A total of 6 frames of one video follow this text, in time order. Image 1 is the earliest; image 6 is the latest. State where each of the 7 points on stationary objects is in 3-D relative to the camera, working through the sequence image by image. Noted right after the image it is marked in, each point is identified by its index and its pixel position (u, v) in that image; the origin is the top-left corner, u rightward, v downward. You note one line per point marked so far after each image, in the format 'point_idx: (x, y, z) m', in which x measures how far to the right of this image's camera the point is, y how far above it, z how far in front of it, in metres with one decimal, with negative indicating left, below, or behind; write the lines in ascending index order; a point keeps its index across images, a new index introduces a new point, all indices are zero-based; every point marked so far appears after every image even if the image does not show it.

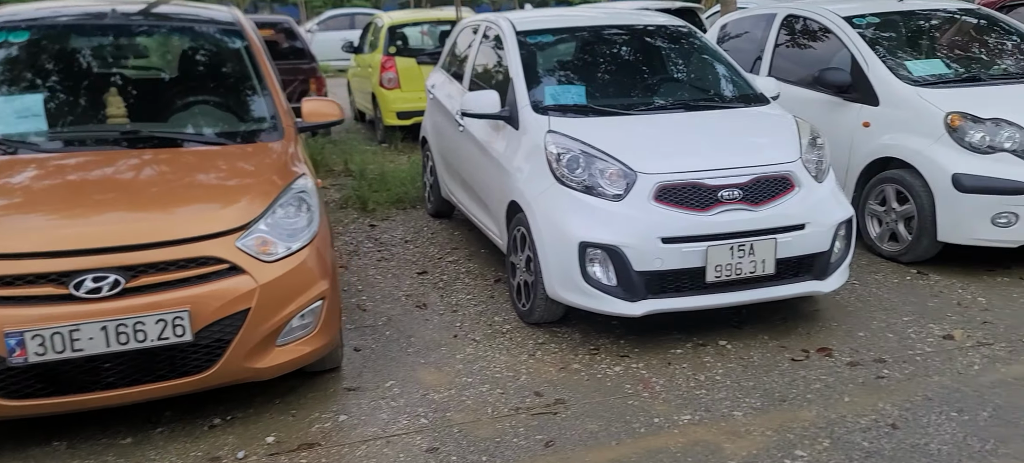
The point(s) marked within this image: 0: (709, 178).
0: (+0.8, +0.2, +3.3) m
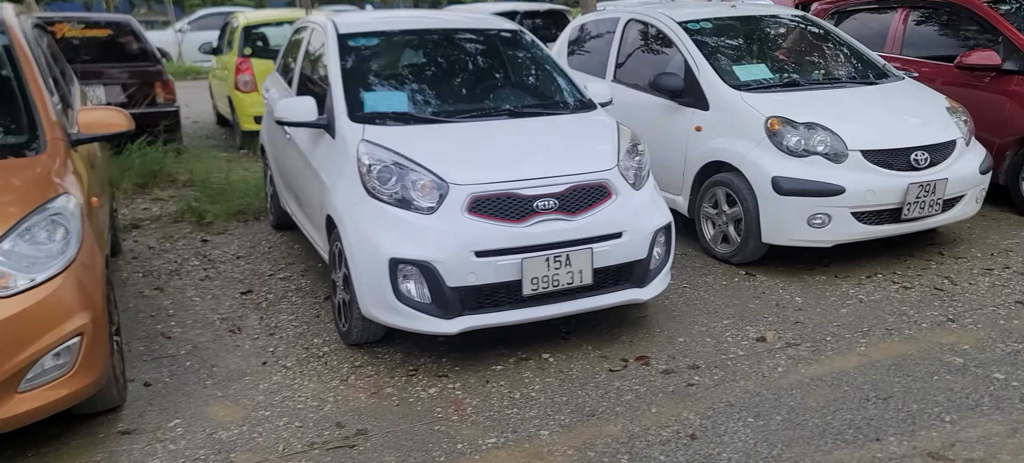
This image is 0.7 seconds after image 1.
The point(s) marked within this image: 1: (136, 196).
0: (0.0, +0.2, +3.2) m
1: (-3.1, +0.3, +6.5) m
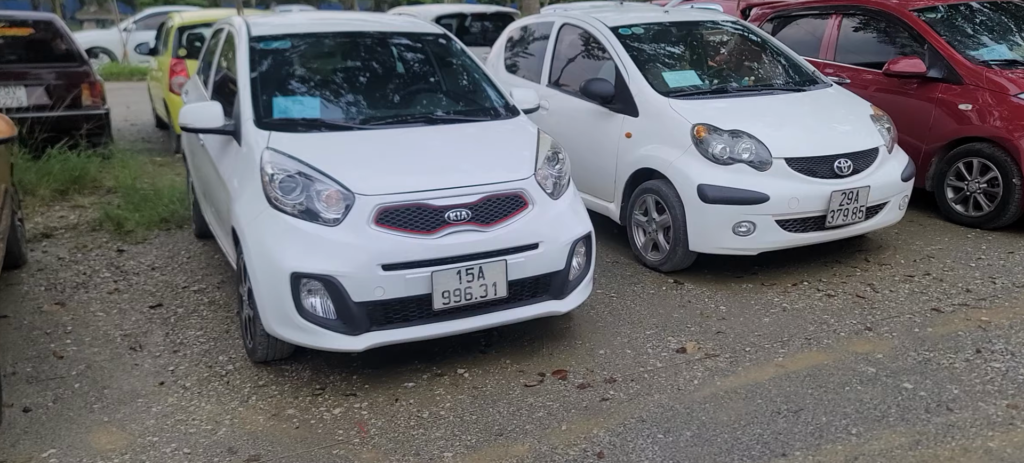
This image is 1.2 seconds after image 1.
0: (-0.3, +0.1, +3.1) m
1: (-3.6, +0.2, +6.2) m
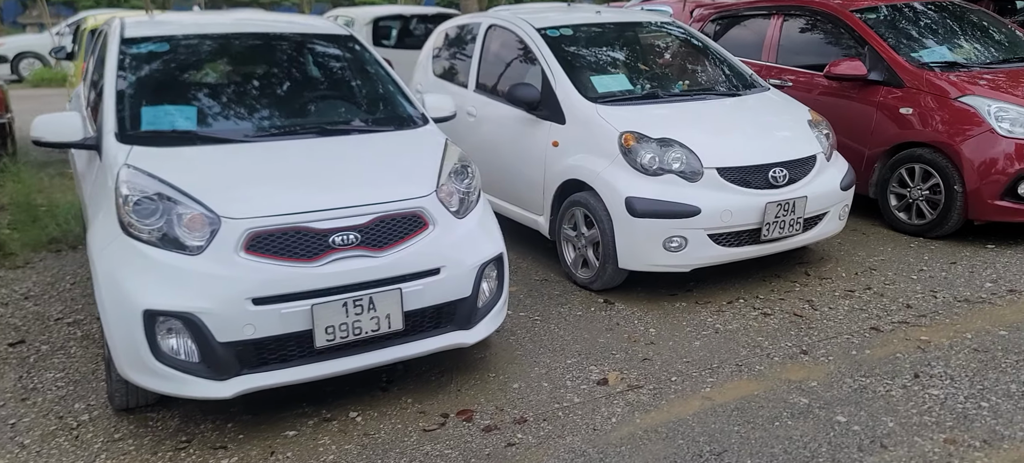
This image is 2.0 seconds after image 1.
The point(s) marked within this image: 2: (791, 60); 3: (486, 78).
0: (-0.7, 0.0, +2.7) m
1: (-4.2, +0.1, +5.7) m
2: (+2.2, +1.4, +6.2) m
3: (-0.2, +1.0, +5.4) m
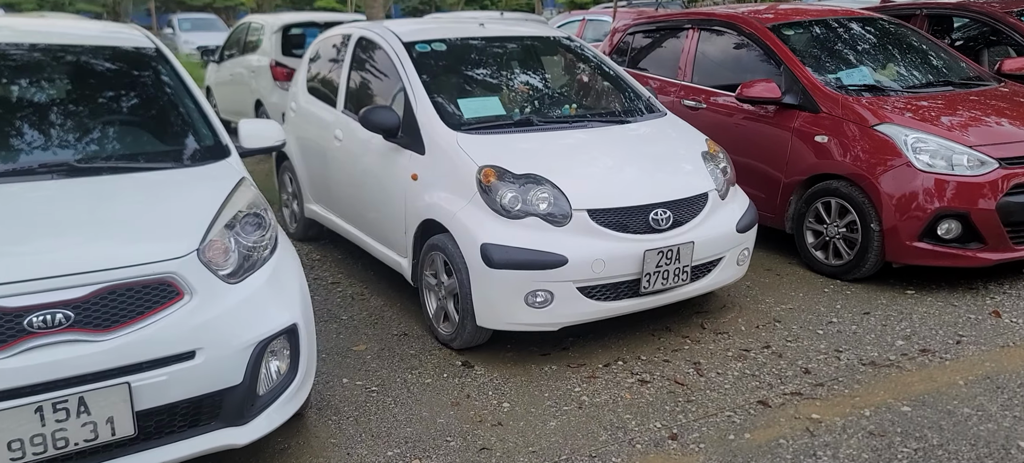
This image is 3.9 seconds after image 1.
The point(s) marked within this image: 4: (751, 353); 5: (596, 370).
0: (-1.3, -0.2, +2.1) m
1: (-5.0, -0.2, +4.9) m
2: (+1.4, +1.1, +5.7) m
3: (-1.0, +0.8, +4.7) m
4: (+1.1, -0.6, +3.6) m
5: (+0.4, -0.6, +3.5) m
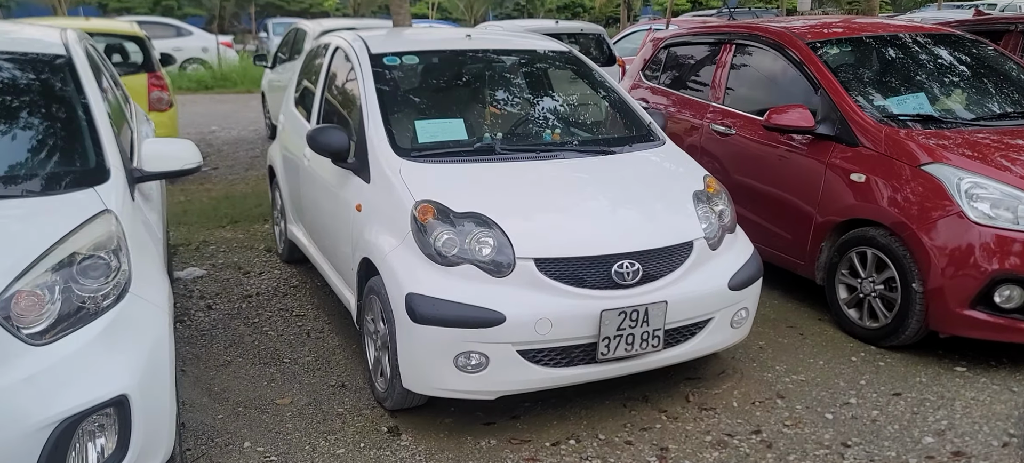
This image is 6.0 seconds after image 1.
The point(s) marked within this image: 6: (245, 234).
0: (-1.7, -0.3, +1.7) m
1: (-5.0, -0.2, +5.0) m
2: (+1.4, +0.8, +5.0) m
3: (-1.0, +0.6, +4.3) m
4: (+0.8, -0.8, +3.0) m
5: (+0.1, -0.8, +2.9) m
6: (-2.0, 0.0, +5.9) m
